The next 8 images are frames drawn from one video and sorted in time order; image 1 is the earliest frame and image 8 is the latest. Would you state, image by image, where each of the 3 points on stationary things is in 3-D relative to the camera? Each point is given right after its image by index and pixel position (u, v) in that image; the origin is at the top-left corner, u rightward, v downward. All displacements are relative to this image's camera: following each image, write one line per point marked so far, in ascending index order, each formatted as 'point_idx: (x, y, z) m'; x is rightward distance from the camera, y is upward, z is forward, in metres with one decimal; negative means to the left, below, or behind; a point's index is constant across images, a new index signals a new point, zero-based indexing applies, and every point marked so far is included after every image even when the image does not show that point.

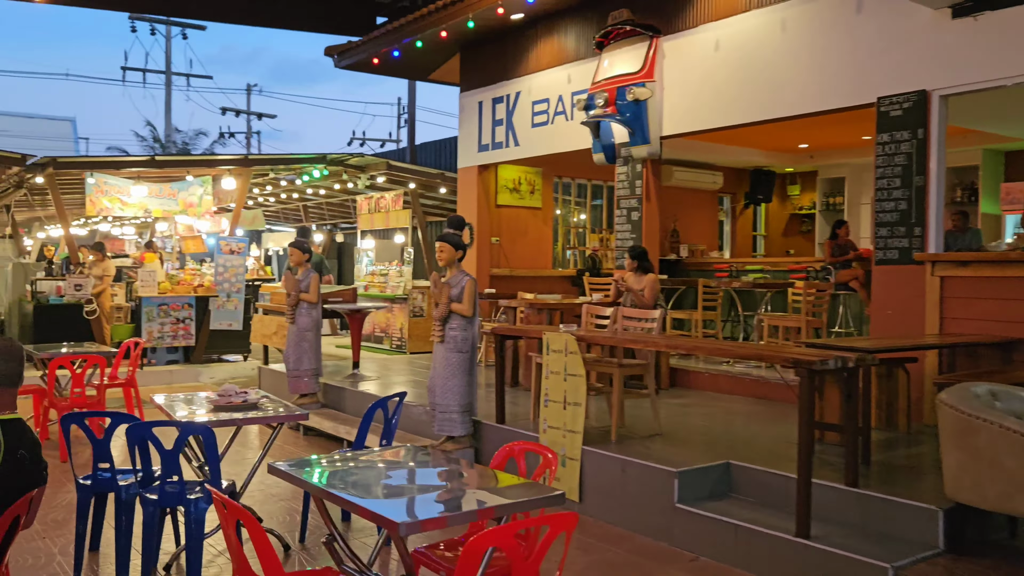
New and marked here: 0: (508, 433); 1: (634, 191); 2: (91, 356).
0: (0.0, -1.0, +5.9) m
1: (+1.1, +0.9, +8.4) m
2: (-3.4, -0.6, +7.2) m
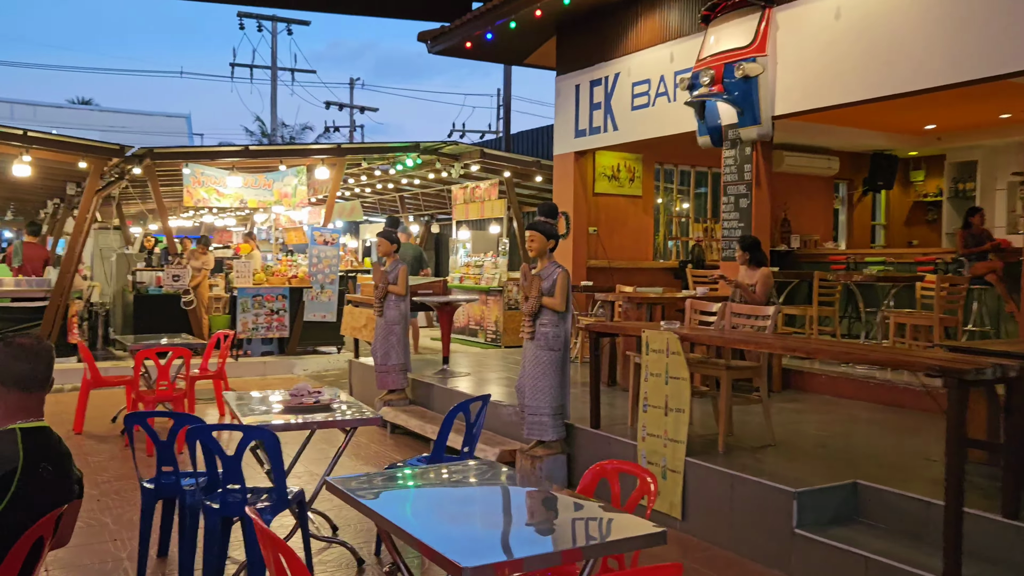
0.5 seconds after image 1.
0: (+0.6, -0.9, +5.4) m
1: (+2.0, +1.0, +7.8) m
2: (-2.7, -0.5, +7.1) m
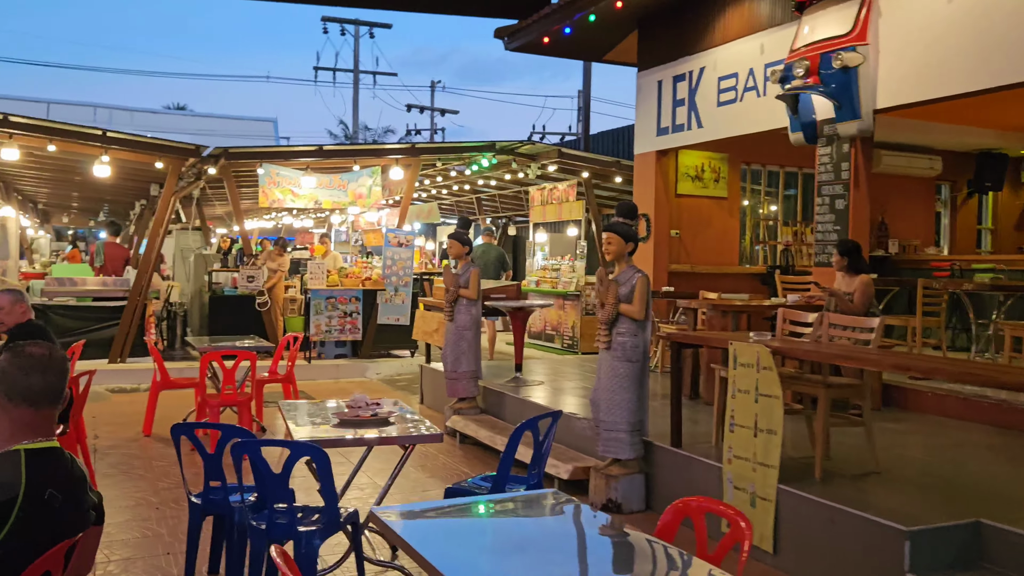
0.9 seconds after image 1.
0: (+1.0, -1.0, +5.0) m
1: (+2.6, +0.9, +7.2) m
2: (-2.1, -0.5, +7.0) m
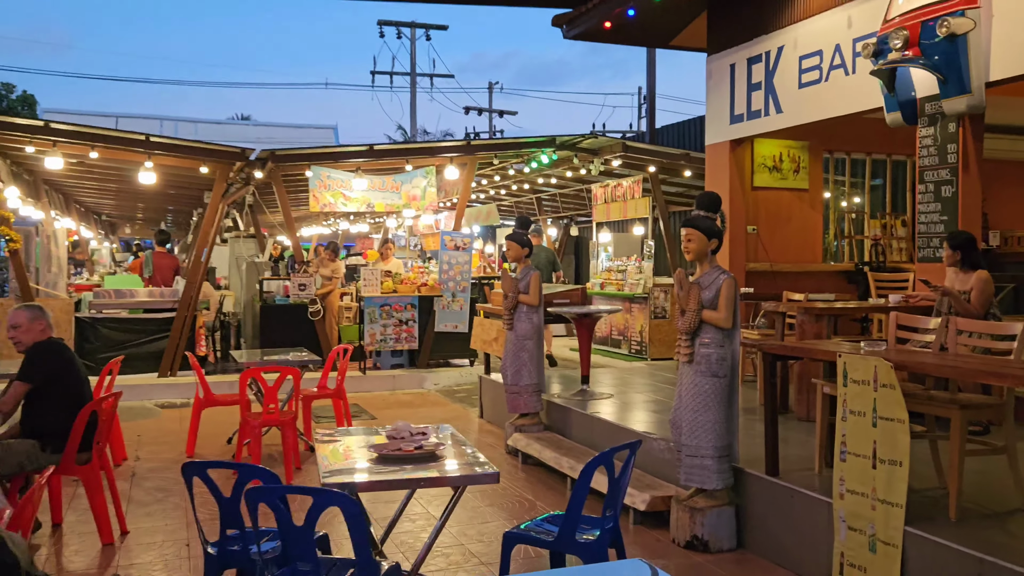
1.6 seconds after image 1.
0: (+1.3, -1.0, +4.3) m
1: (+3.1, +0.9, +6.4) m
2: (-1.6, -0.6, +6.5) m
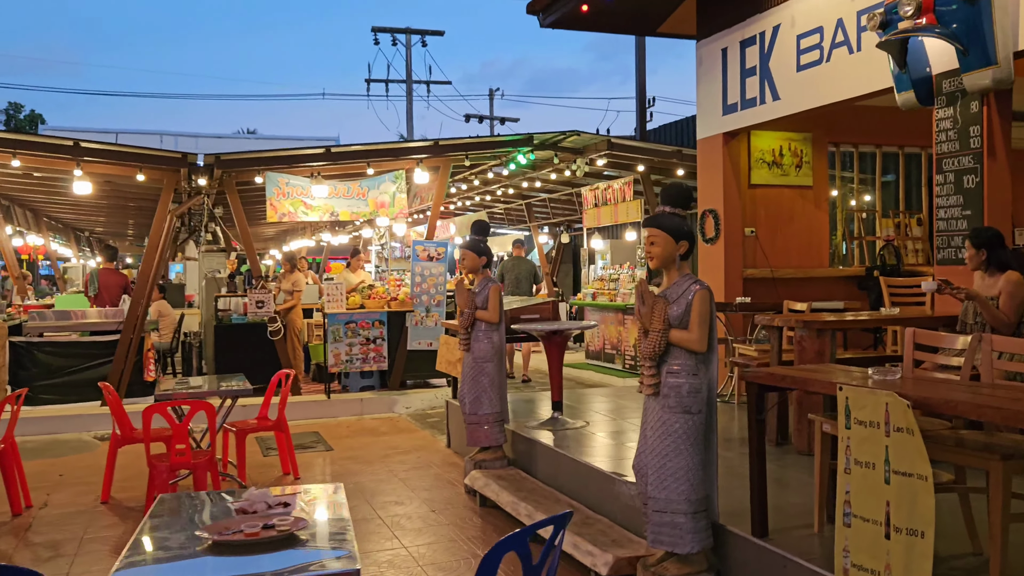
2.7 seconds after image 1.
0: (+1.0, -1.0, +3.4) m
1: (+2.8, +0.9, +5.5) m
2: (-1.9, -0.7, +5.6) m
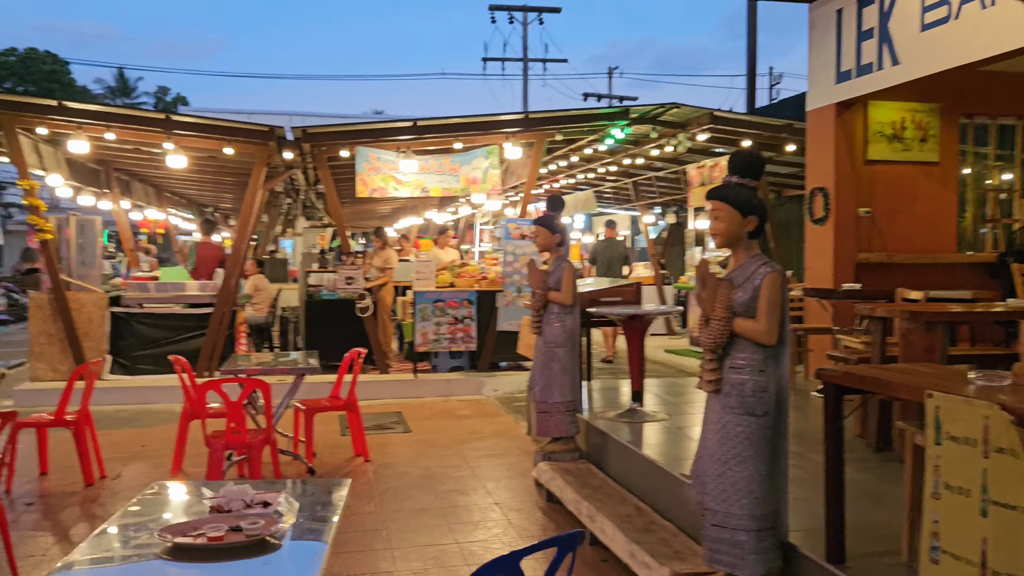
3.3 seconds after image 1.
0: (+1.1, -1.0, +2.9) m
1: (+3.2, +0.9, +4.7) m
2: (-1.5, -0.5, +5.5) m
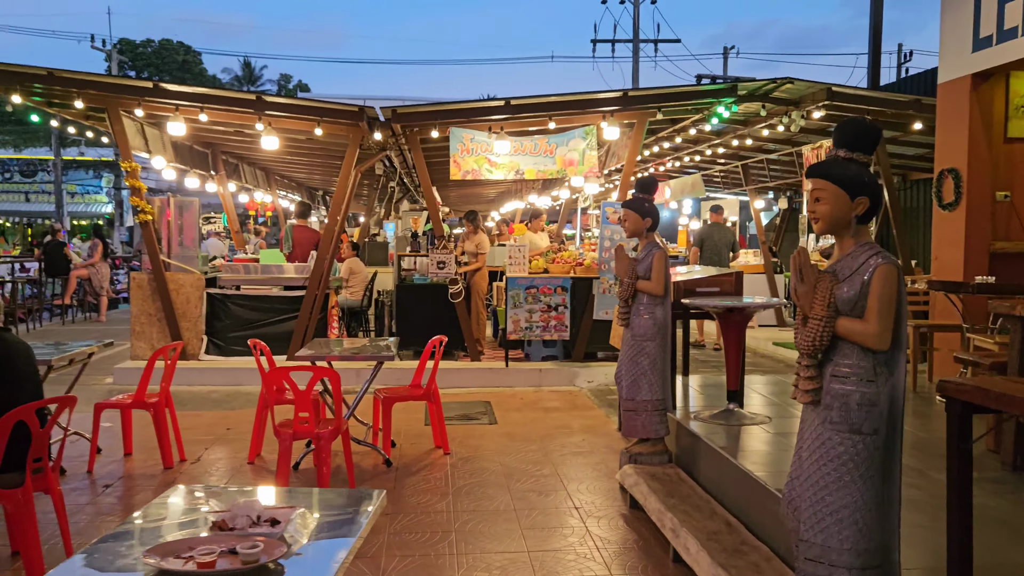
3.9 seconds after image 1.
0: (+1.2, -1.0, +2.4) m
1: (+3.6, +0.9, +3.9) m
2: (-1.0, -0.4, +5.3) m
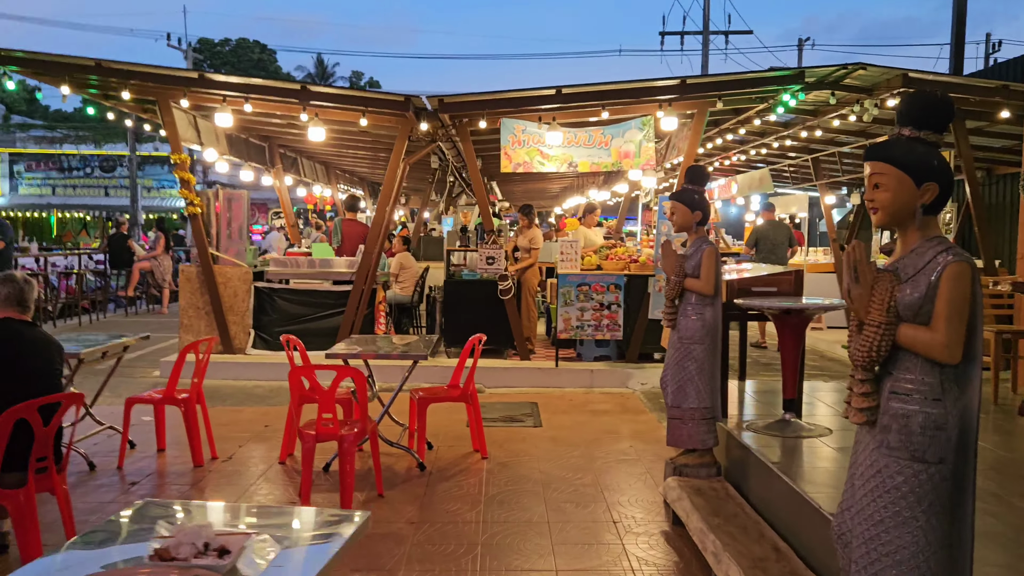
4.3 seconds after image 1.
0: (+1.2, -1.0, +2.0) m
1: (+3.7, +0.9, +3.3) m
2: (-0.8, -0.4, +5.0) m
